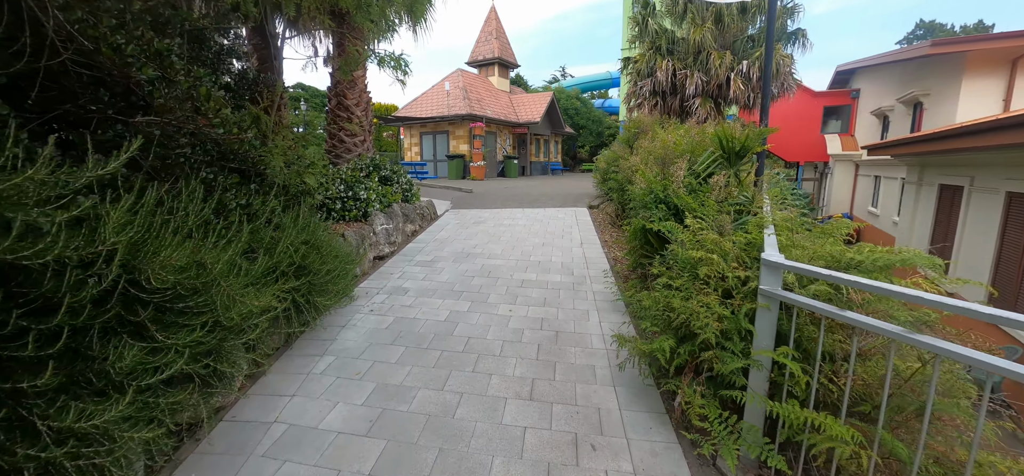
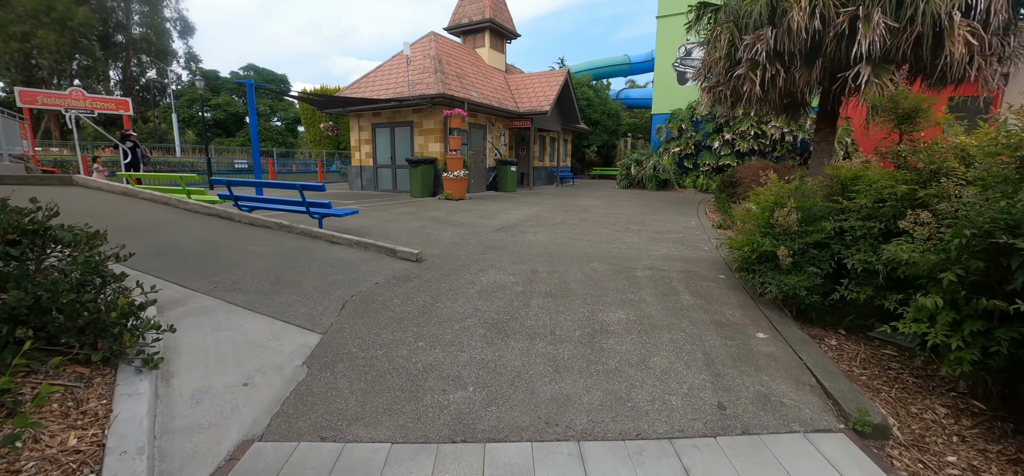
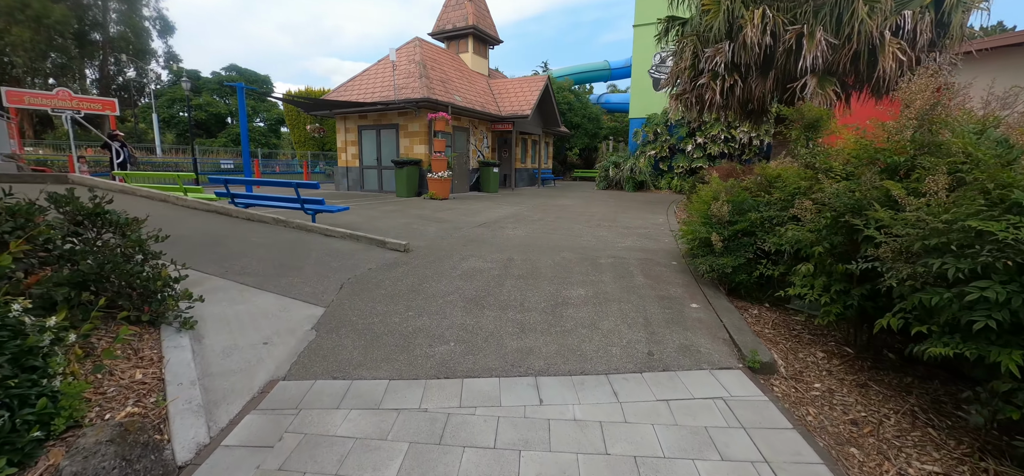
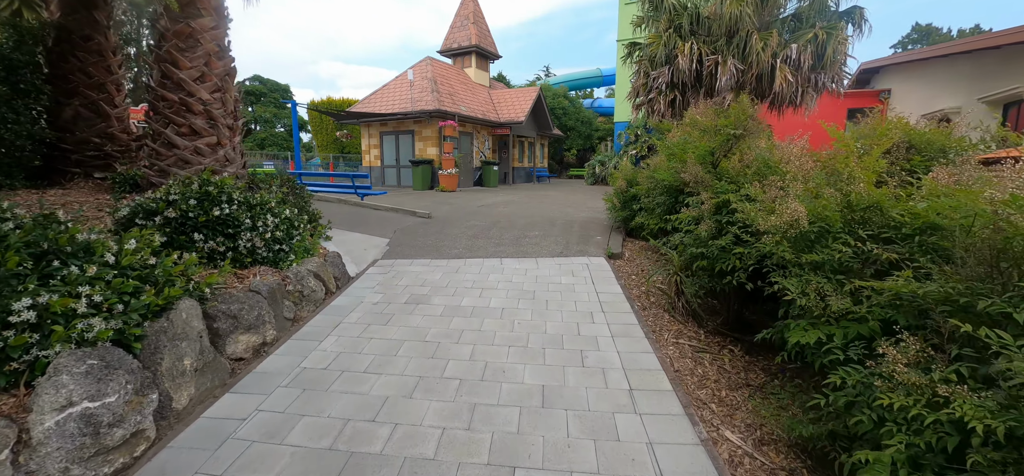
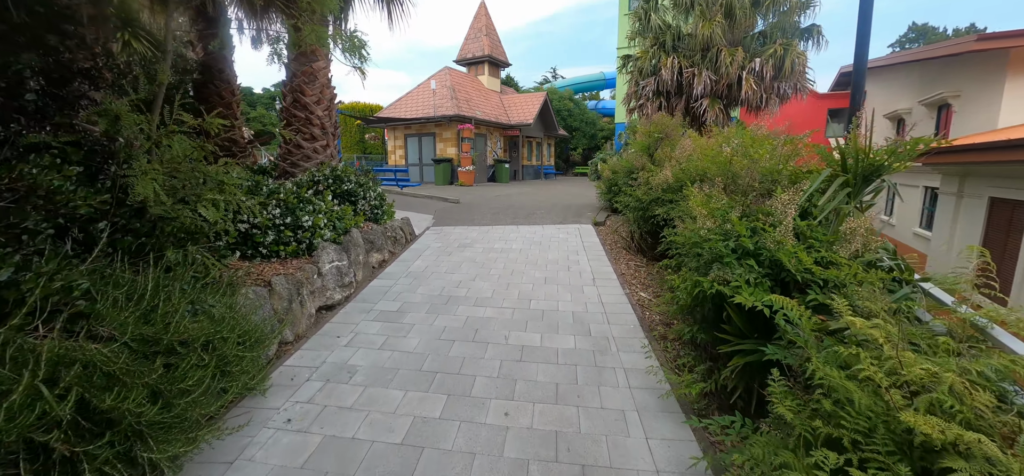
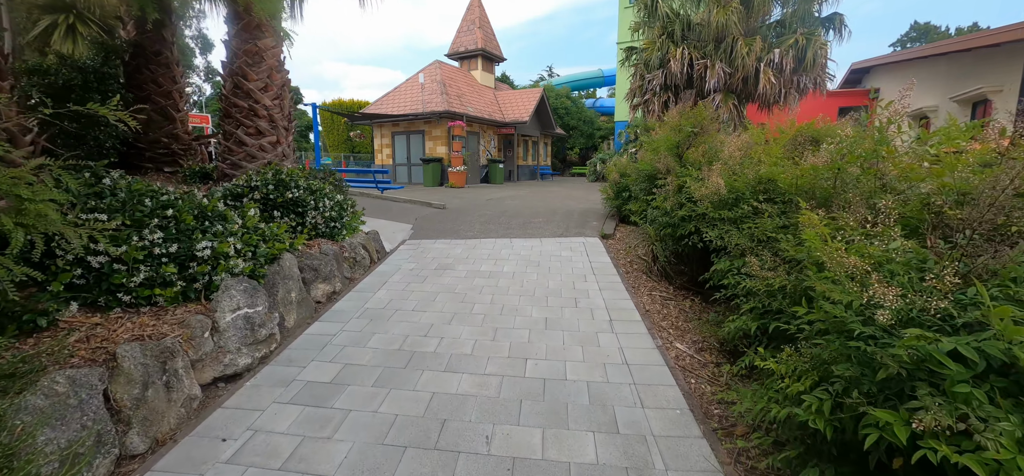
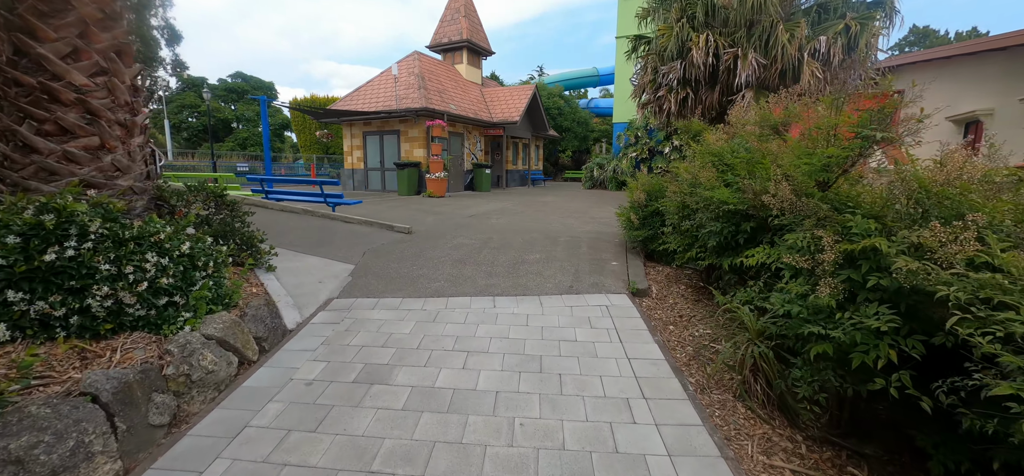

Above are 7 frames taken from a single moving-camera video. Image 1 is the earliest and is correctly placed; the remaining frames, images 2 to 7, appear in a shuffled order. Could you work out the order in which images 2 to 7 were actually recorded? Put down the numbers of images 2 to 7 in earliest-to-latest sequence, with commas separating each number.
5, 6, 4, 7, 3, 2
